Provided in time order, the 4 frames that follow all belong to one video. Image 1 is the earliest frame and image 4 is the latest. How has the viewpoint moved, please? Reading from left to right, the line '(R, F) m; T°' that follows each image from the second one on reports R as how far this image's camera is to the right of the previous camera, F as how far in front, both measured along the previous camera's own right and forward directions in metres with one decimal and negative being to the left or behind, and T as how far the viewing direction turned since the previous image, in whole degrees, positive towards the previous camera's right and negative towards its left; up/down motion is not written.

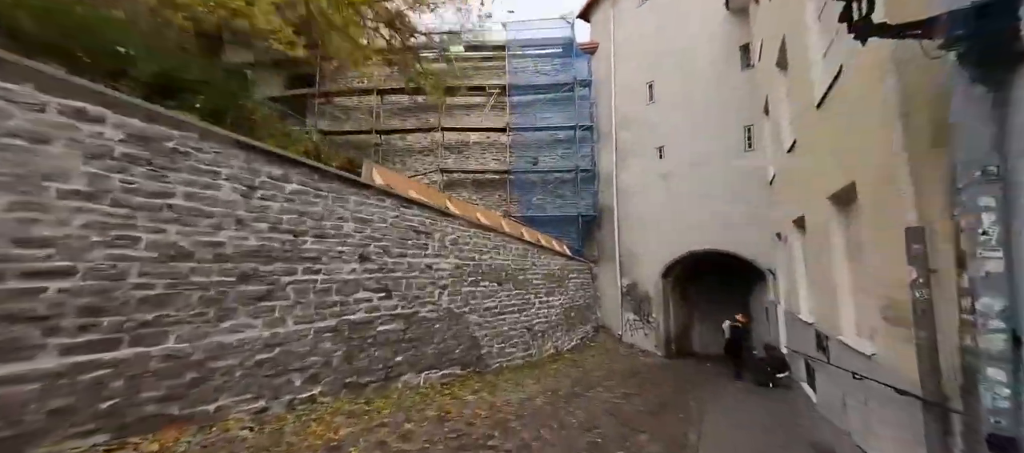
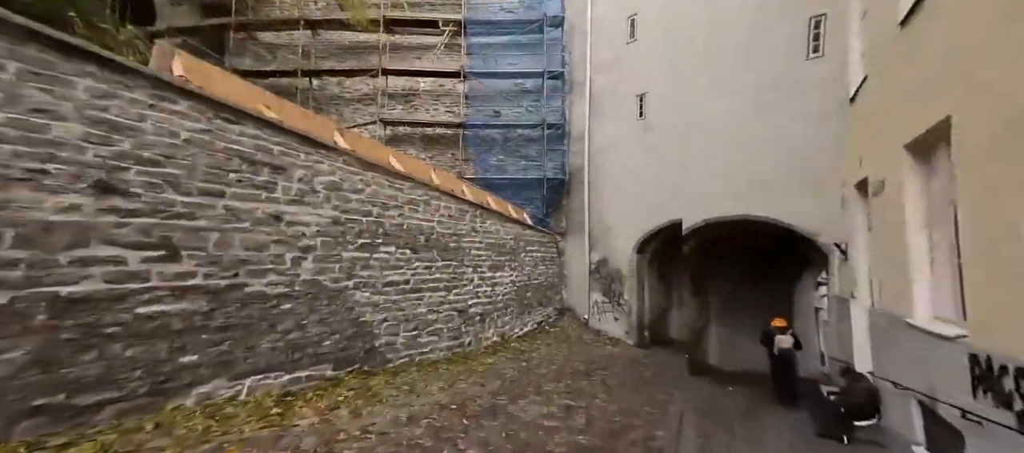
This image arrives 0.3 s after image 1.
(+1.0, +2.1) m; +2°
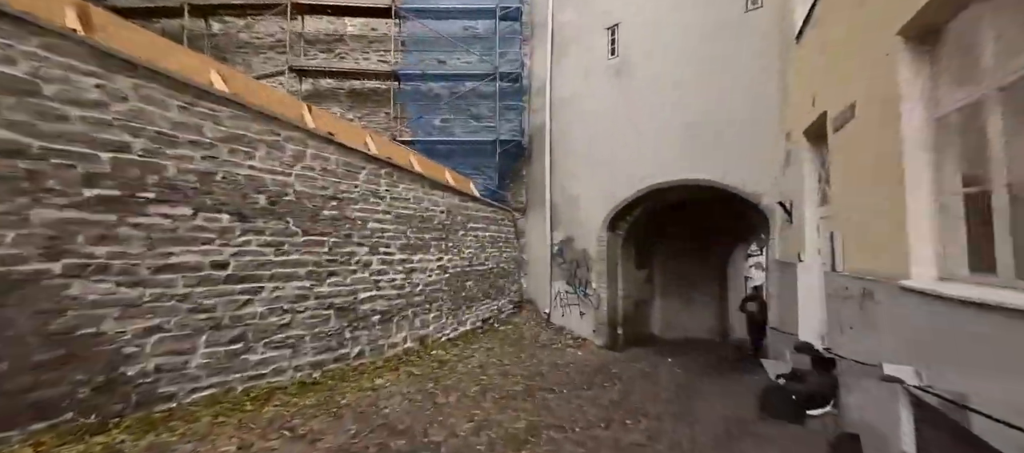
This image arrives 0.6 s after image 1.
(+1.0, +2.2) m; +1°
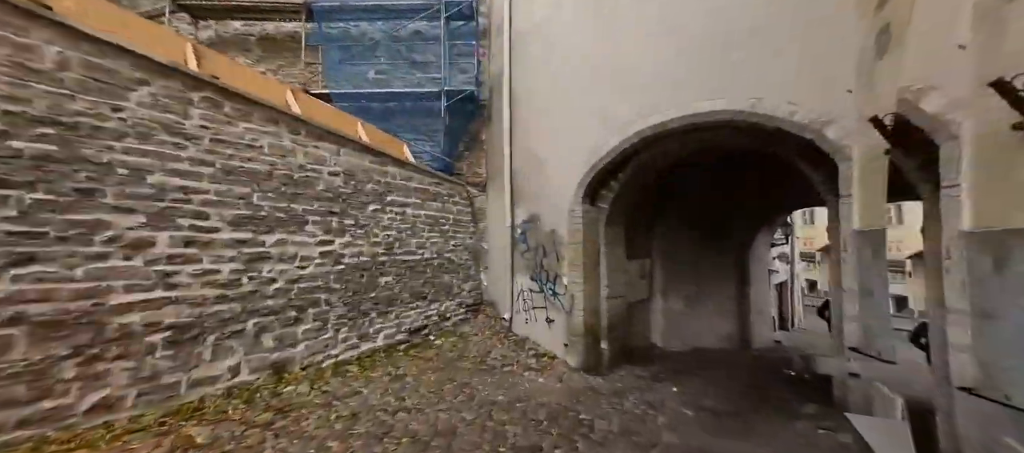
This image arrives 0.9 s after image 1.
(+0.9, +2.3) m; -1°
